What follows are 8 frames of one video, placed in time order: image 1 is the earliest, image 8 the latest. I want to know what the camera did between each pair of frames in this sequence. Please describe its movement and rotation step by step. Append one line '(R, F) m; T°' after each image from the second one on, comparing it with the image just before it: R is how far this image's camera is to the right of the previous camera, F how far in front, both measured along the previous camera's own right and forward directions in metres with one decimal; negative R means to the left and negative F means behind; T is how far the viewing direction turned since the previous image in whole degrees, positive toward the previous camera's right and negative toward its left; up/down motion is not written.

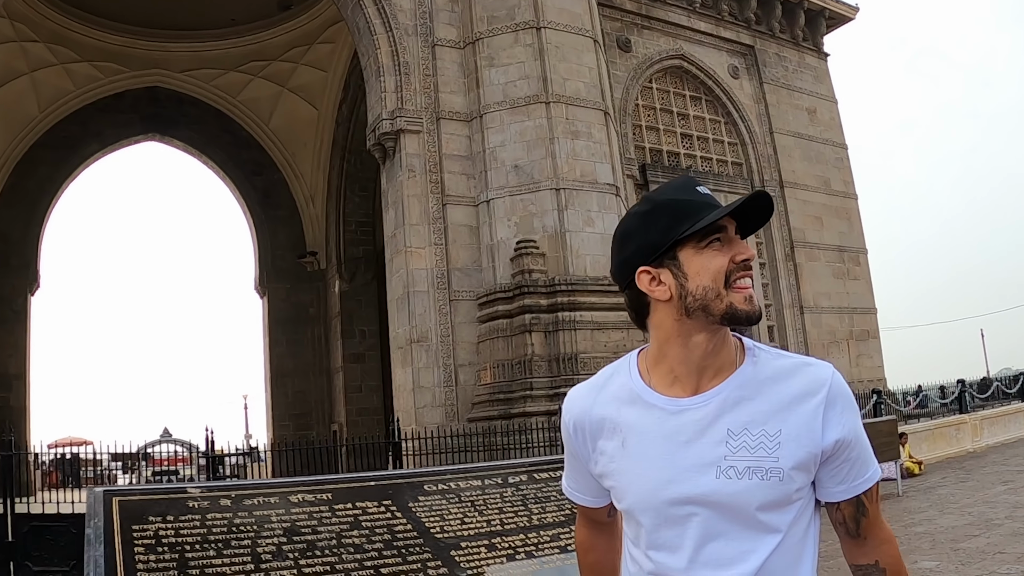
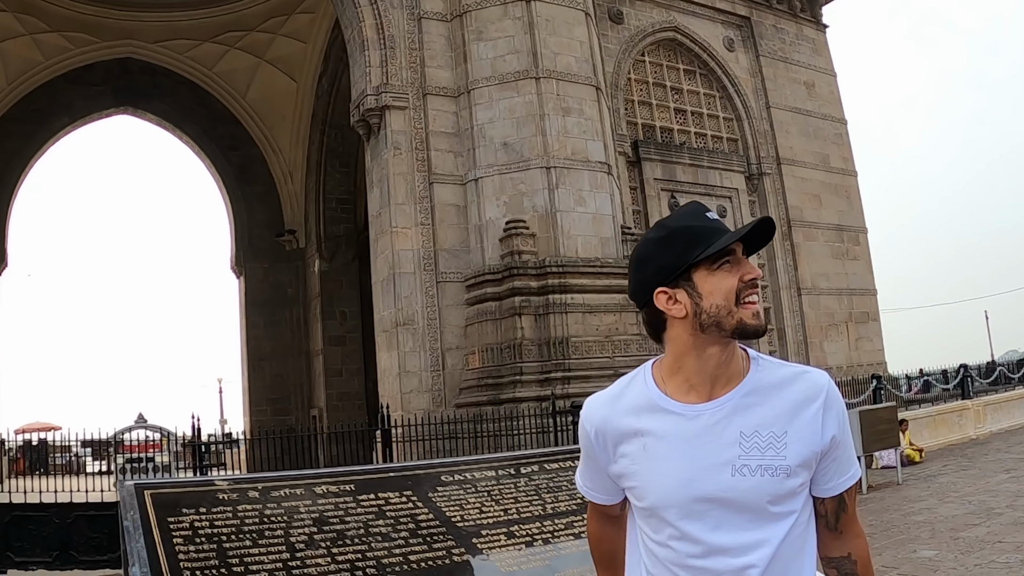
(+0.1, +0.4) m; 0°
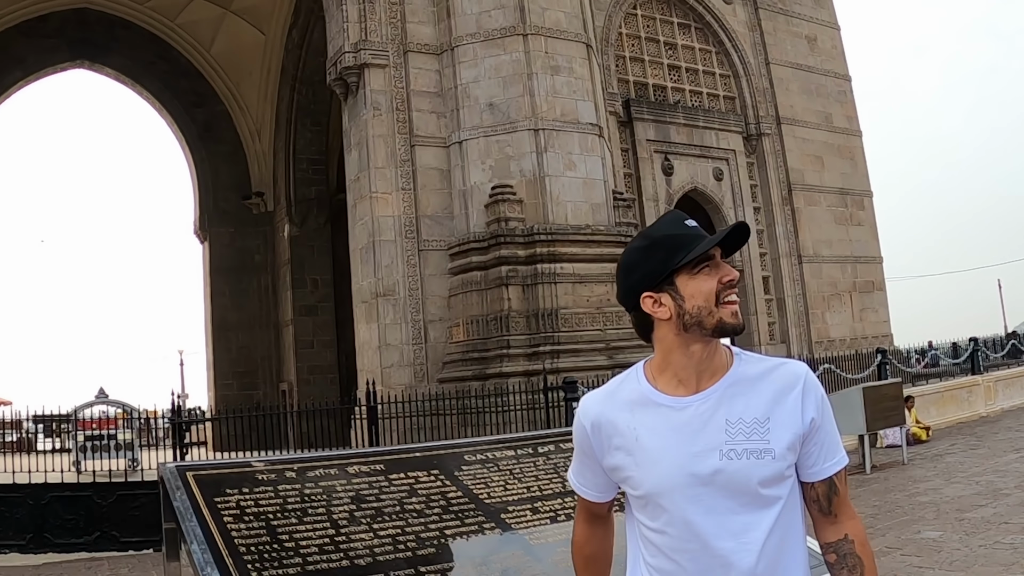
(+0.2, +0.6) m; 0°
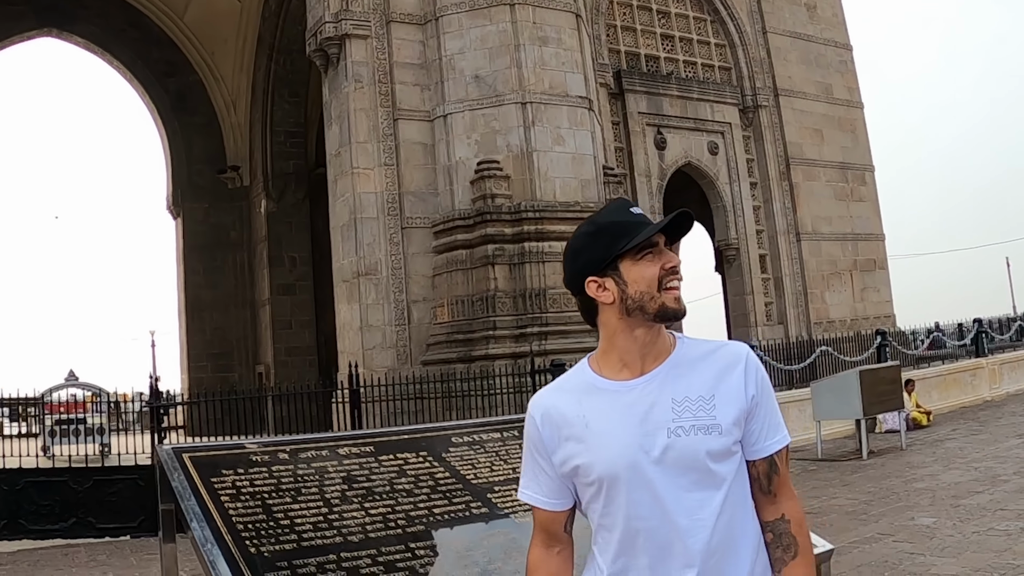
(0.0, +0.4) m; +1°
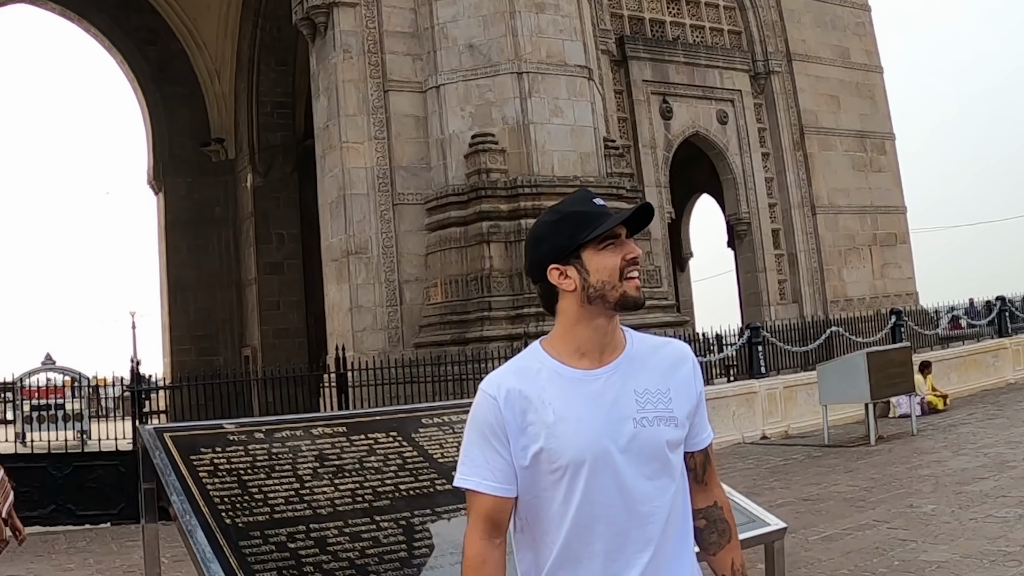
(-0.1, +0.5) m; +1°
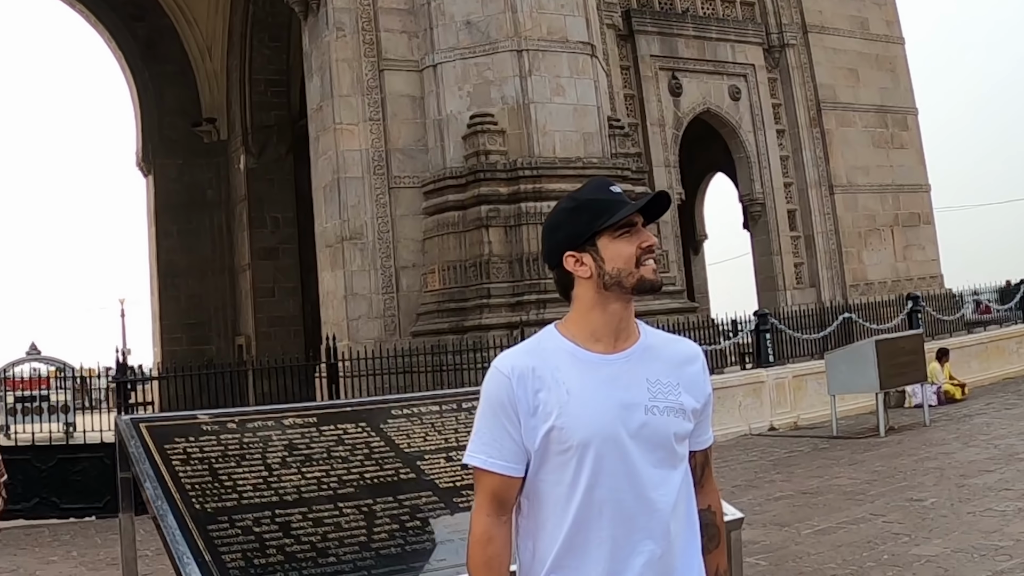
(-0.1, +0.4) m; 0°
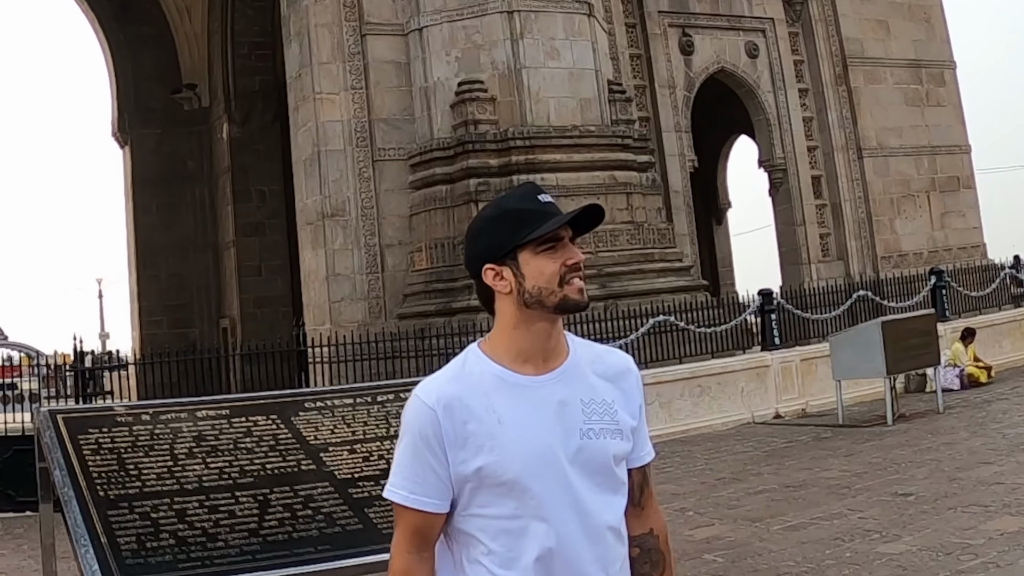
(-0.1, +0.7) m; +1°
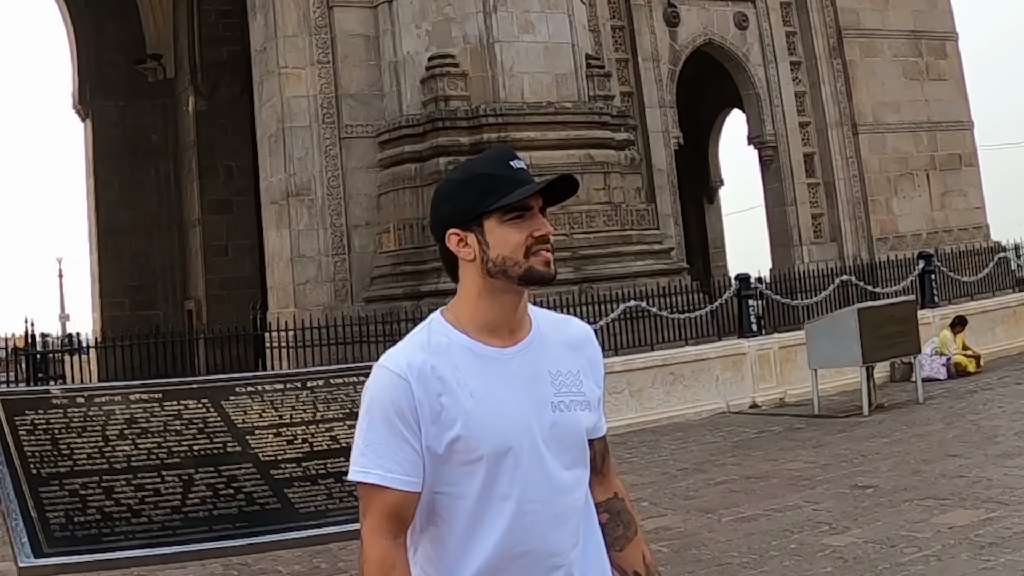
(0.0, +0.4) m; +2°
